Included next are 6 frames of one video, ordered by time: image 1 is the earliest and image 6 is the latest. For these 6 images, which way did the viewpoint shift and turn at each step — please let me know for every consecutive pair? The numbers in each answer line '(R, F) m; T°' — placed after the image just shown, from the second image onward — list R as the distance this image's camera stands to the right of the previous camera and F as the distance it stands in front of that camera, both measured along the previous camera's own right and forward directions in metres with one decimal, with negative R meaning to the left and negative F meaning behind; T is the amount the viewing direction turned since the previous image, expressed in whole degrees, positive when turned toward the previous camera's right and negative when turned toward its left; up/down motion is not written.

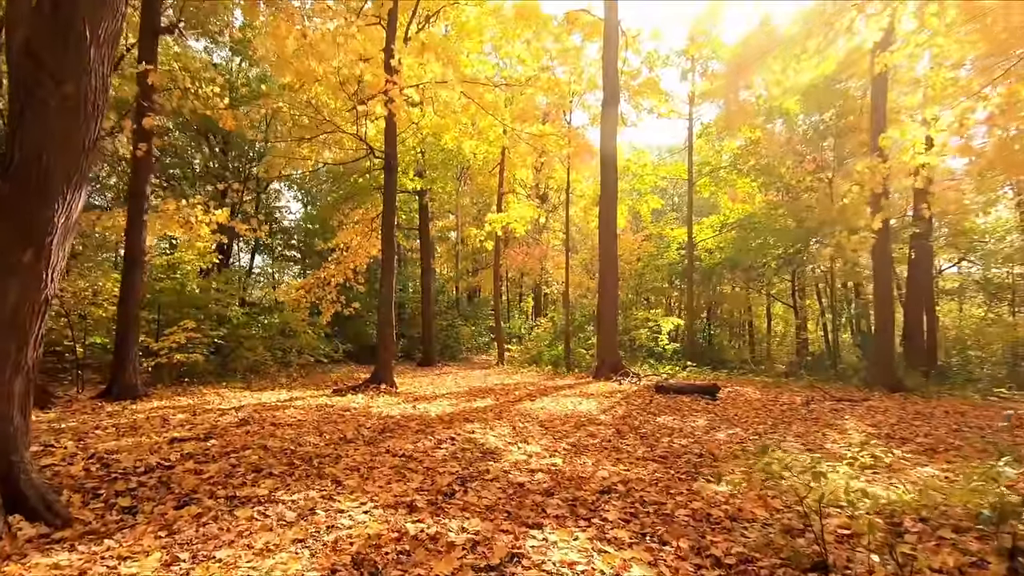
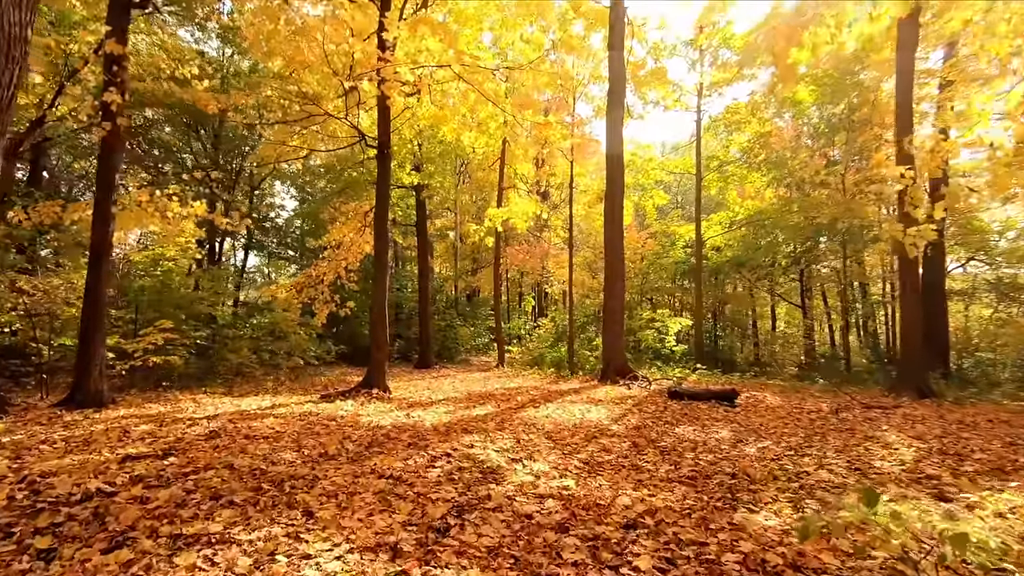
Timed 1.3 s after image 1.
(0.0, +0.6) m; 0°
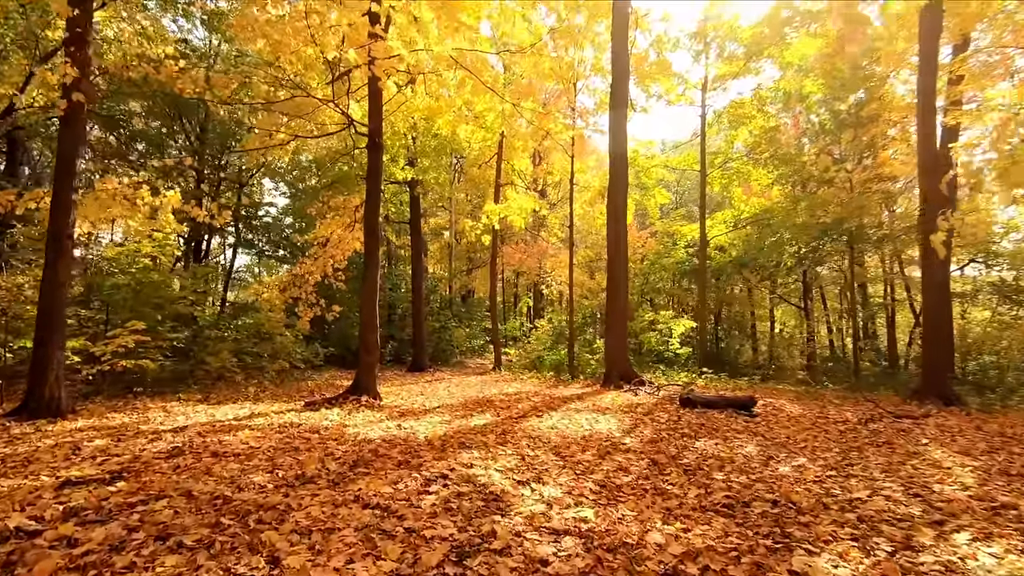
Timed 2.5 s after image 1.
(-0.1, +0.6) m; +1°
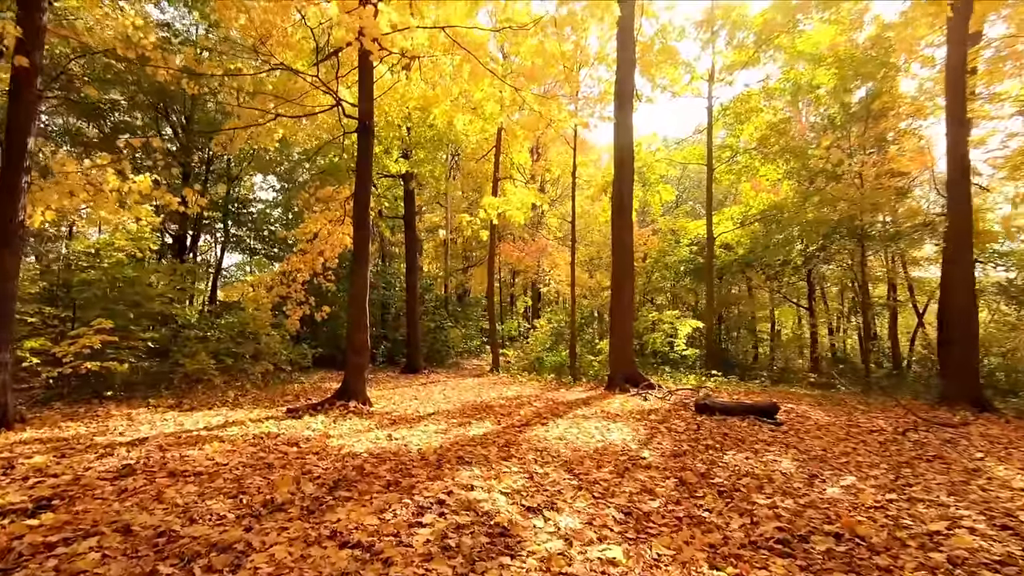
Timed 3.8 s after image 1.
(-0.1, +0.6) m; +1°
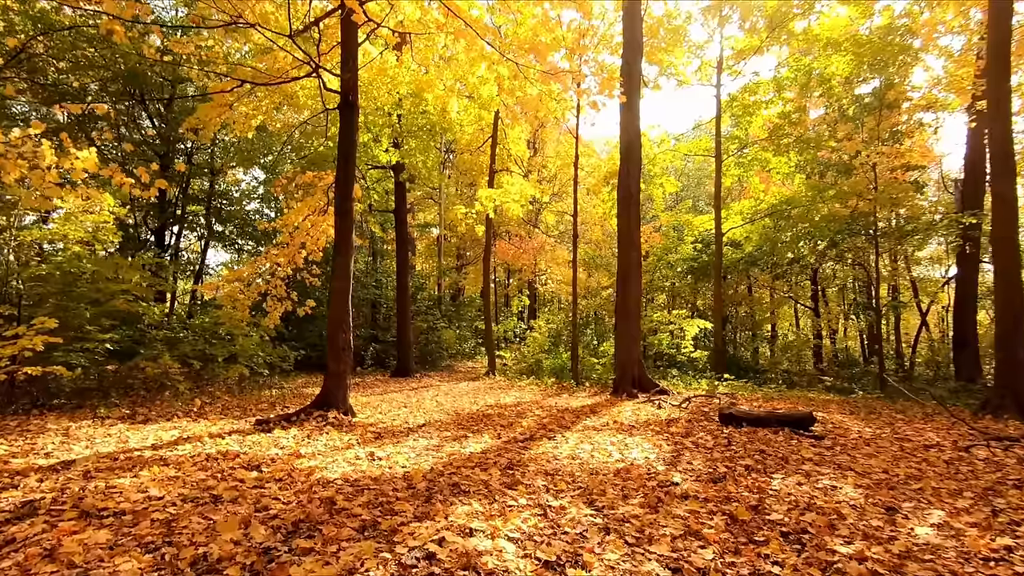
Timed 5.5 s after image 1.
(-0.1, +0.8) m; +1°
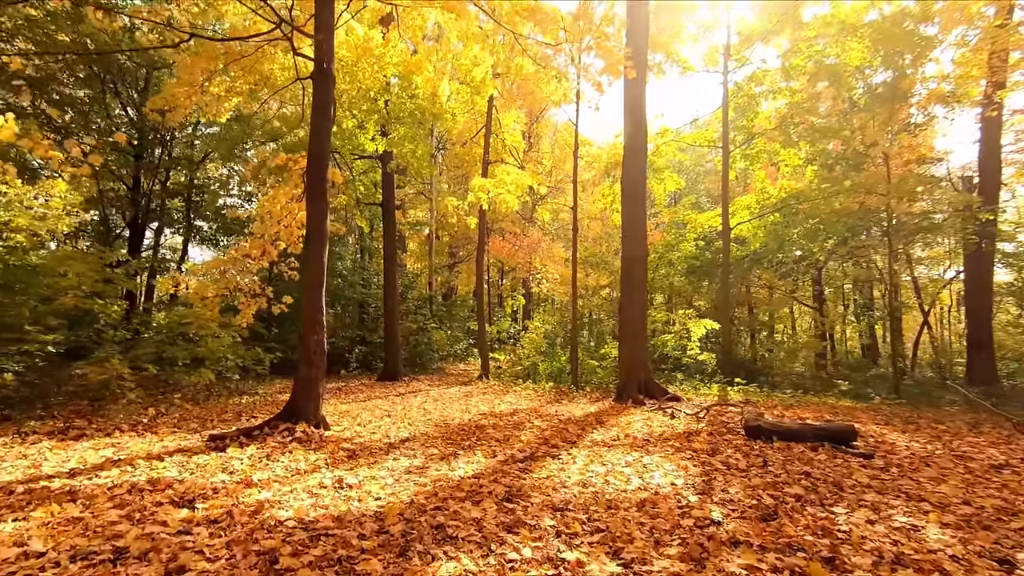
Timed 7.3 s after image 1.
(0.0, +0.8) m; +1°
